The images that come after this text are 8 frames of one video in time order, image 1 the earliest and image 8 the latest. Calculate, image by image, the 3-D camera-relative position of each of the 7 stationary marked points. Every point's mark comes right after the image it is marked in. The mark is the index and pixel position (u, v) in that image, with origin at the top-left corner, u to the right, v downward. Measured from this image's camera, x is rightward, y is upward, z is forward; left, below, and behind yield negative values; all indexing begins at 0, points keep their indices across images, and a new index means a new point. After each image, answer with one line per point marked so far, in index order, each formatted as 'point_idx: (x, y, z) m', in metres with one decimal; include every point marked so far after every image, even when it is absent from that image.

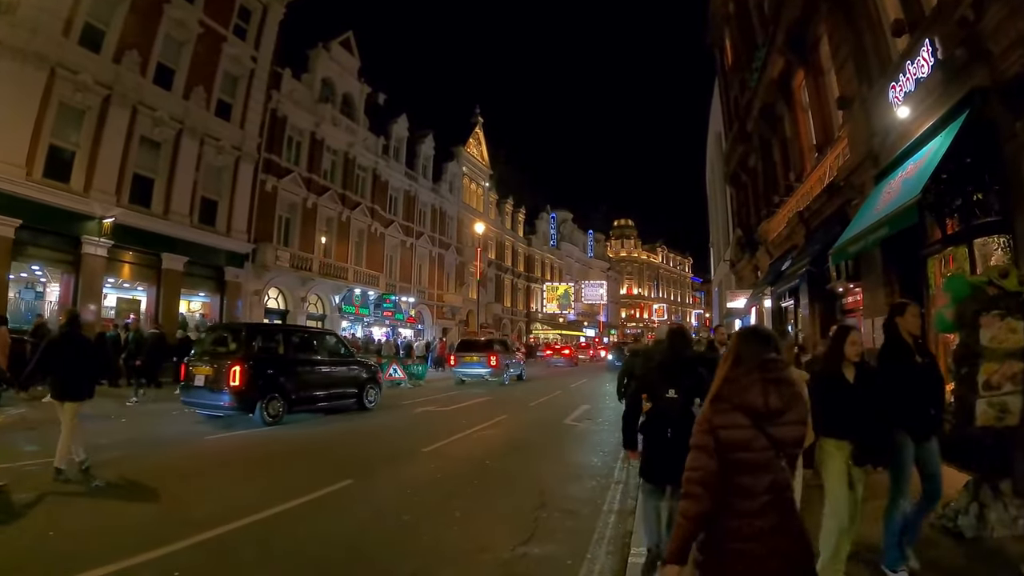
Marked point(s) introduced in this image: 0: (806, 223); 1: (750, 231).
0: (+6.2, +1.4, +12.0) m
1: (+7.8, +1.8, +18.4) m
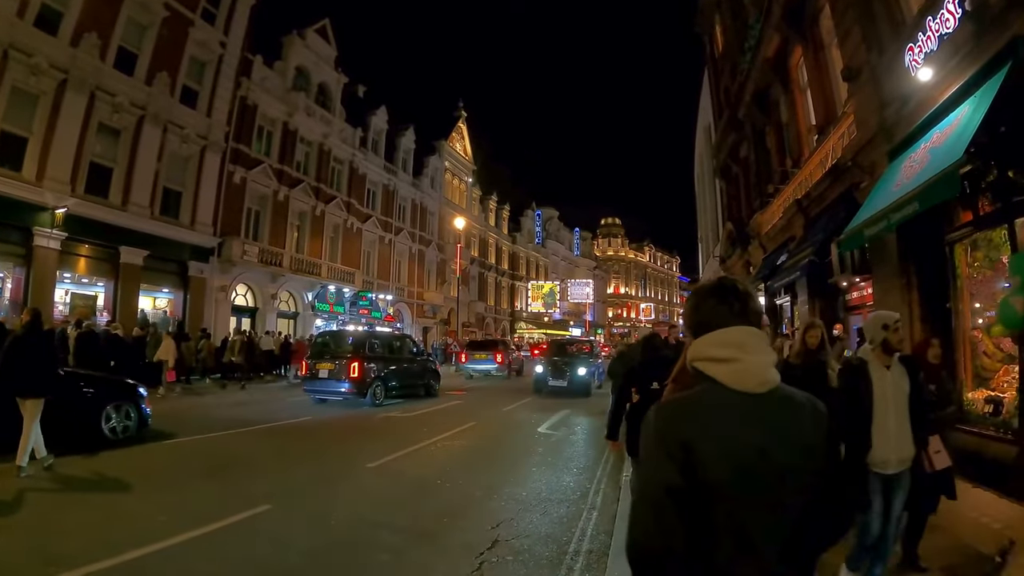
0: (+5.7, +1.5, +11.0) m
1: (+7.1, +2.0, +17.5) m
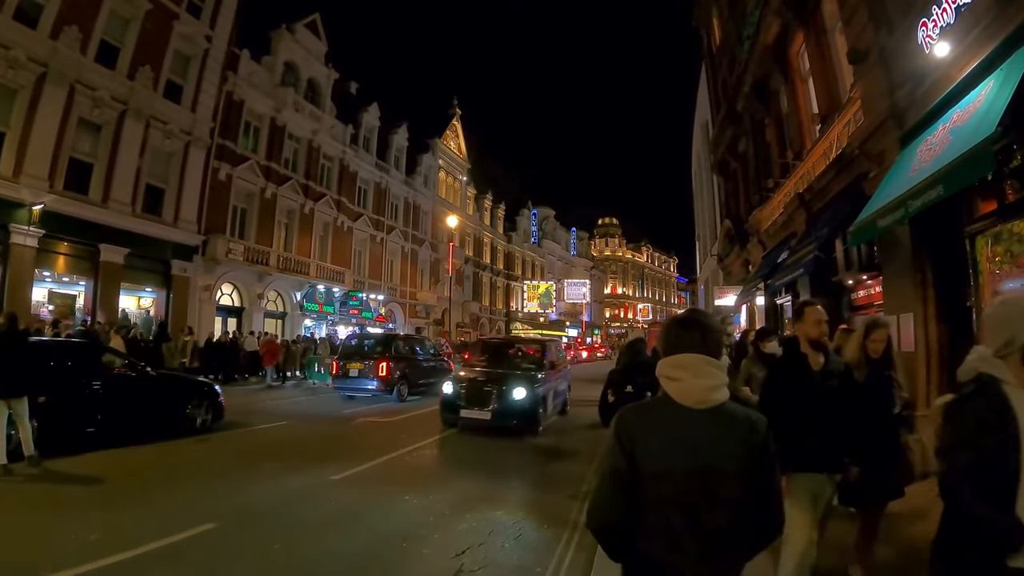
0: (+5.5, +1.5, +10.5) m
1: (+6.9, +2.0, +17.0) m
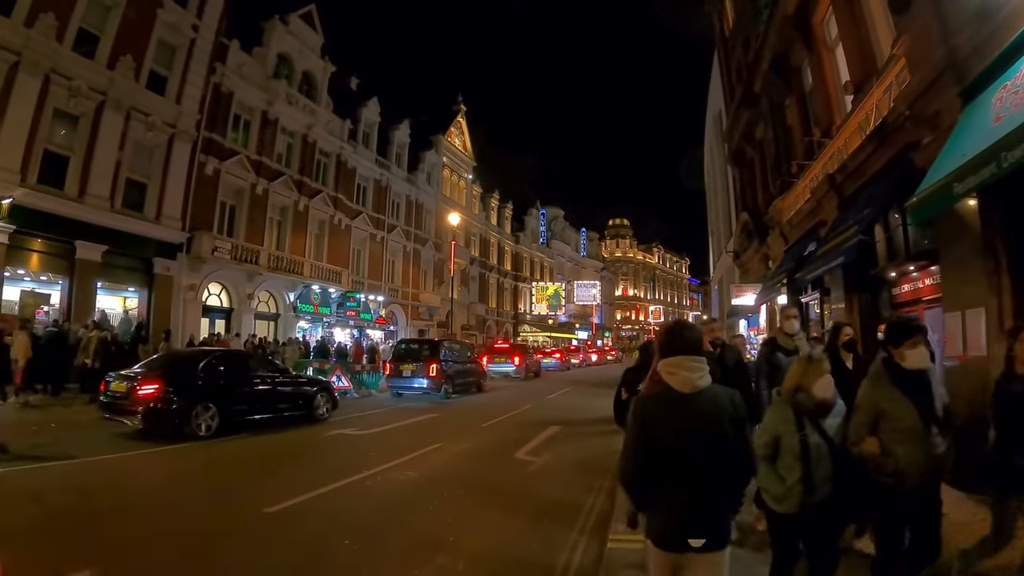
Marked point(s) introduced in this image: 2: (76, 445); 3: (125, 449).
0: (+5.2, +1.6, +9.1) m
1: (+6.8, +2.0, +15.5) m
2: (-8.3, -3.0, +10.8) m
3: (-7.2, -3.0, +10.6) m
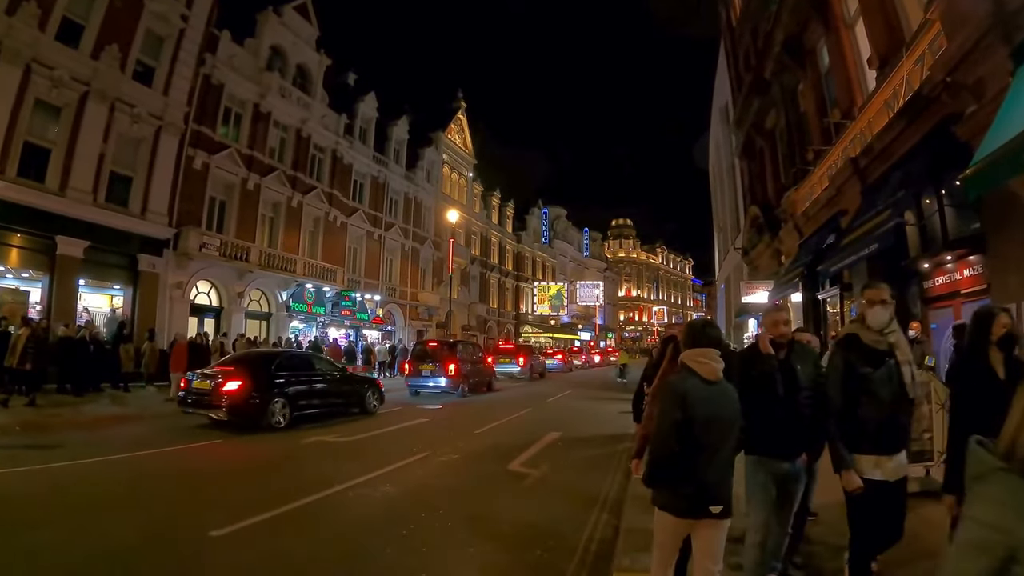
0: (+5.1, +1.7, +8.2) m
1: (+6.7, +2.1, +14.7) m
2: (-8.5, -2.9, +10.1) m
3: (-7.3, -2.9, +9.8) m
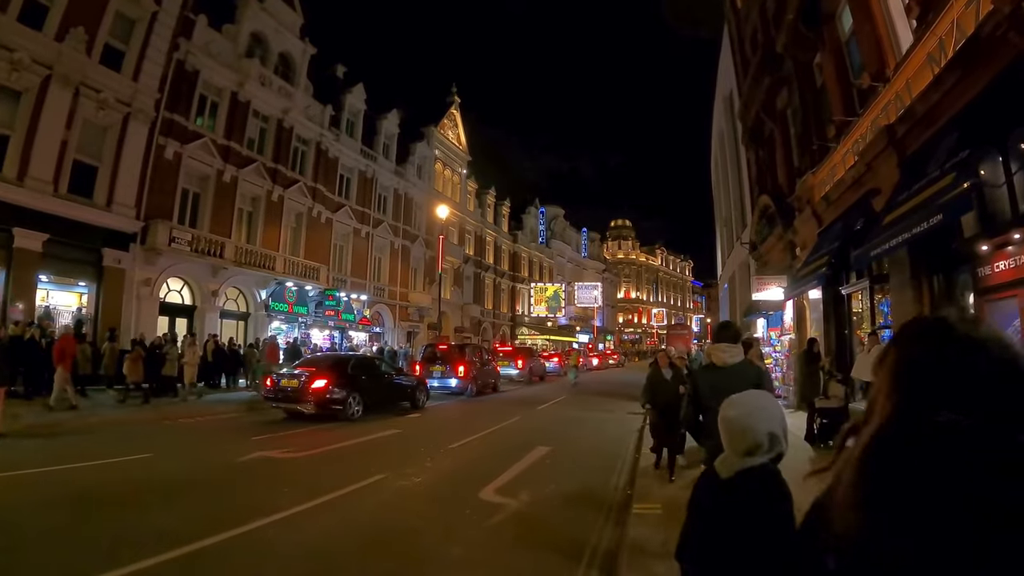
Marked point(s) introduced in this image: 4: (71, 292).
0: (+4.8, +1.8, +7.0) m
1: (+6.3, +2.2, +13.4) m
2: (-8.8, -2.8, +8.8) m
3: (-7.7, -2.8, +8.5) m
4: (-14.6, -0.1, +18.3) m
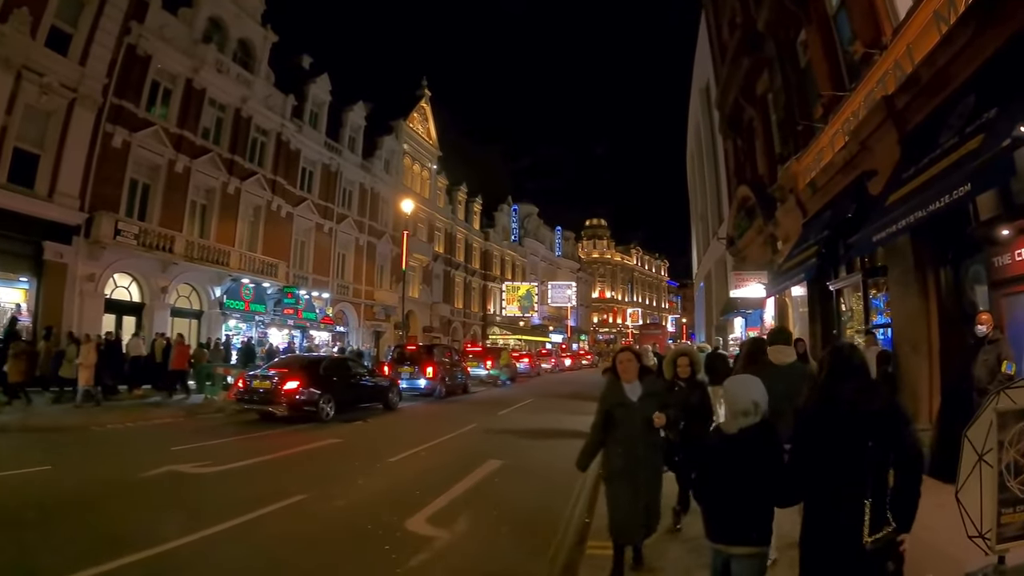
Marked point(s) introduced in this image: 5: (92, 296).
0: (+4.3, +1.9, +6.3) m
1: (+5.6, +2.2, +12.8) m
2: (-9.4, -2.7, +7.5) m
3: (-8.2, -2.7, +7.3) m
4: (-15.6, 0.0, +16.7) m
5: (-13.8, -0.3, +18.4) m
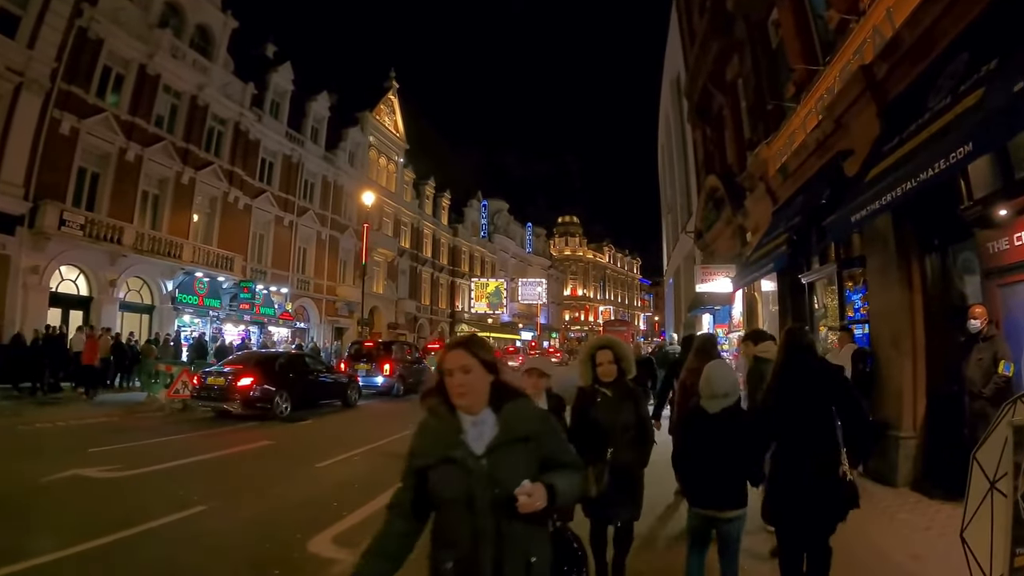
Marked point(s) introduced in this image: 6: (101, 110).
0: (+3.6, +1.9, +6.2) m
1: (+4.6, +2.3, +12.7) m
2: (-10.1, -2.5, +6.7) m
3: (-8.9, -2.5, +6.6) m
4: (-16.7, +0.3, +15.7) m
5: (-15.0, 0.0, +17.4) m
6: (-14.5, +6.2, +19.7) m
